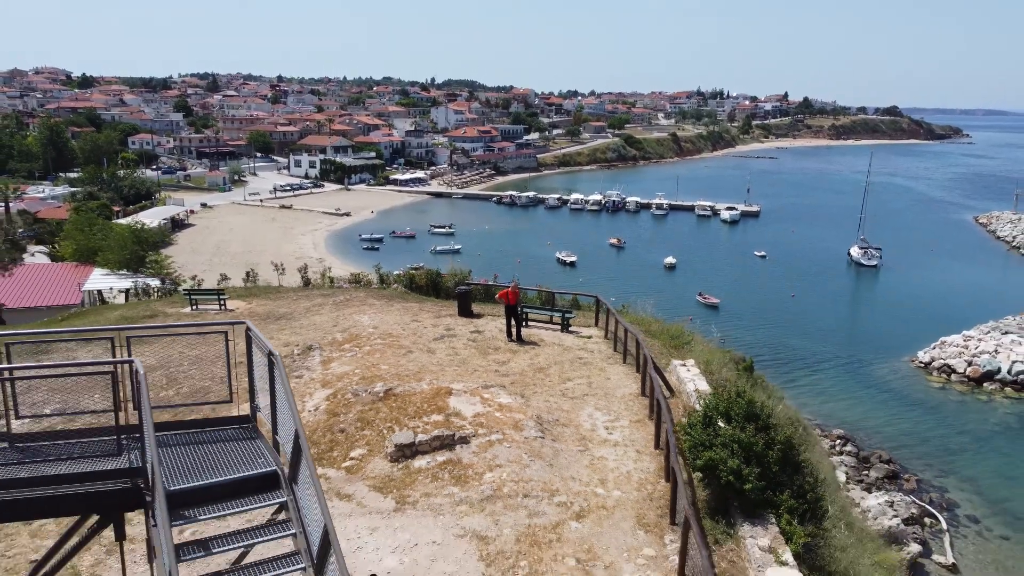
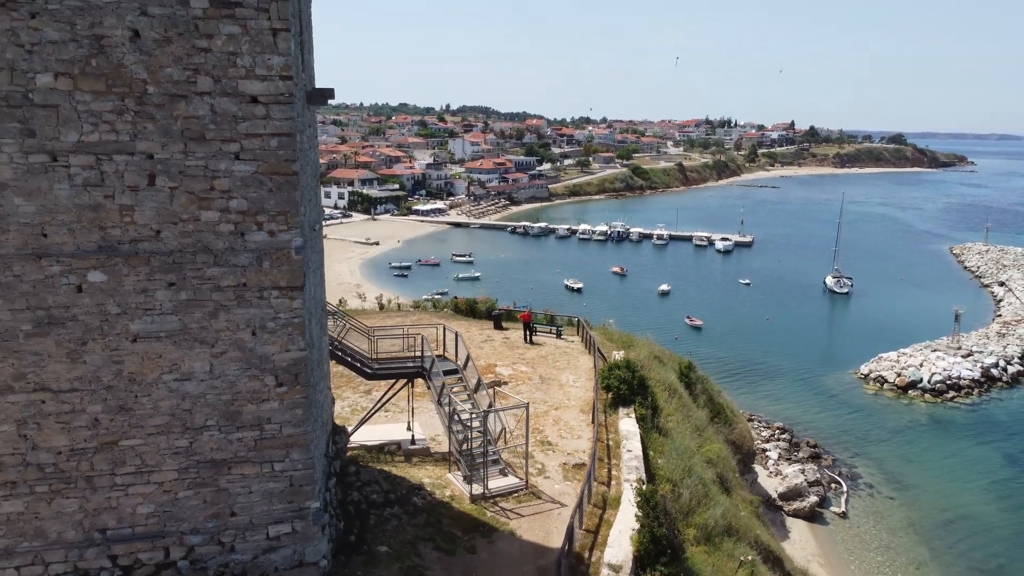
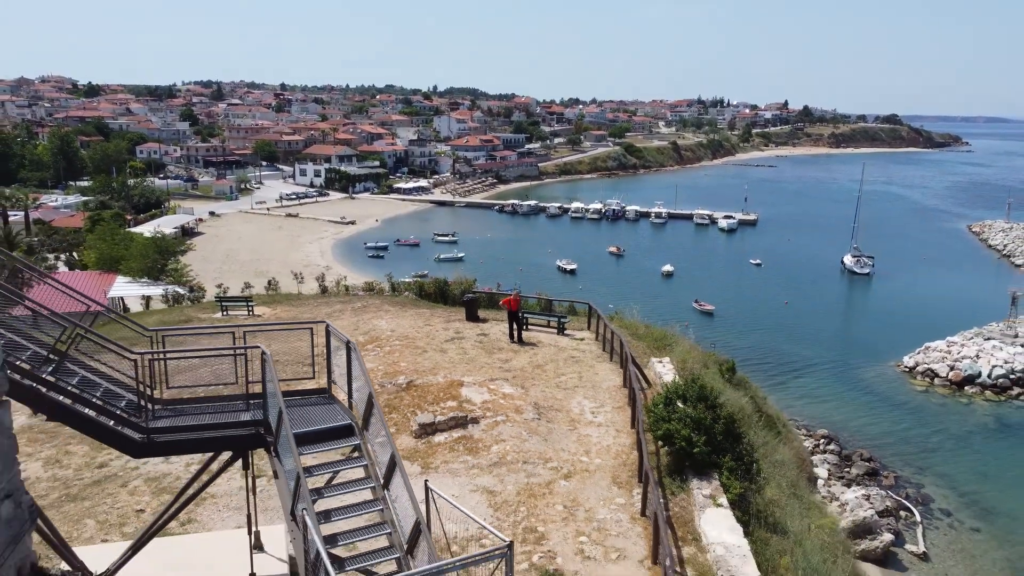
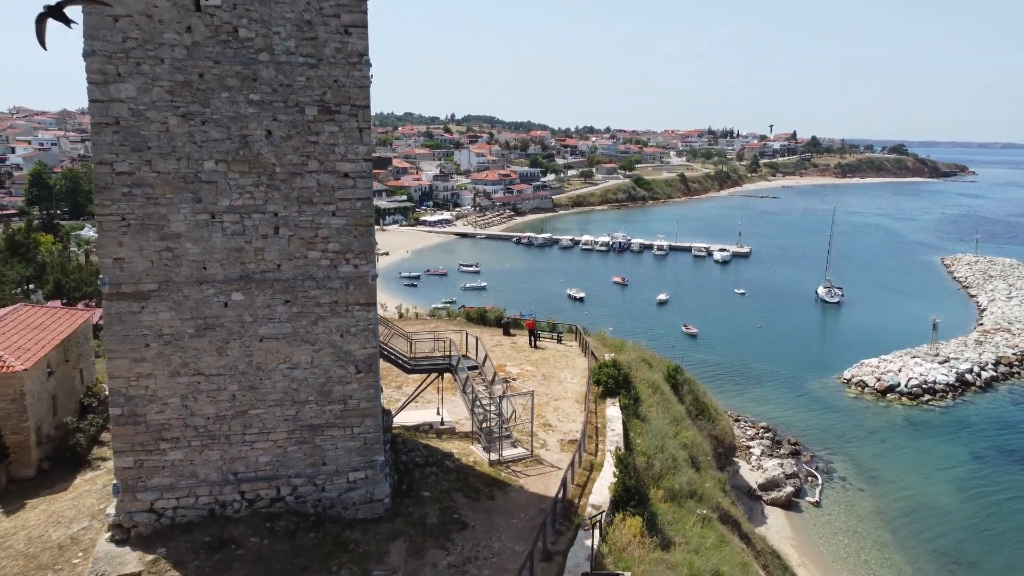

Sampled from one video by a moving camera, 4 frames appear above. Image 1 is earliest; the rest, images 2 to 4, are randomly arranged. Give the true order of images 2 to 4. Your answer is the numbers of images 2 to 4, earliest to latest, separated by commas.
3, 2, 4
